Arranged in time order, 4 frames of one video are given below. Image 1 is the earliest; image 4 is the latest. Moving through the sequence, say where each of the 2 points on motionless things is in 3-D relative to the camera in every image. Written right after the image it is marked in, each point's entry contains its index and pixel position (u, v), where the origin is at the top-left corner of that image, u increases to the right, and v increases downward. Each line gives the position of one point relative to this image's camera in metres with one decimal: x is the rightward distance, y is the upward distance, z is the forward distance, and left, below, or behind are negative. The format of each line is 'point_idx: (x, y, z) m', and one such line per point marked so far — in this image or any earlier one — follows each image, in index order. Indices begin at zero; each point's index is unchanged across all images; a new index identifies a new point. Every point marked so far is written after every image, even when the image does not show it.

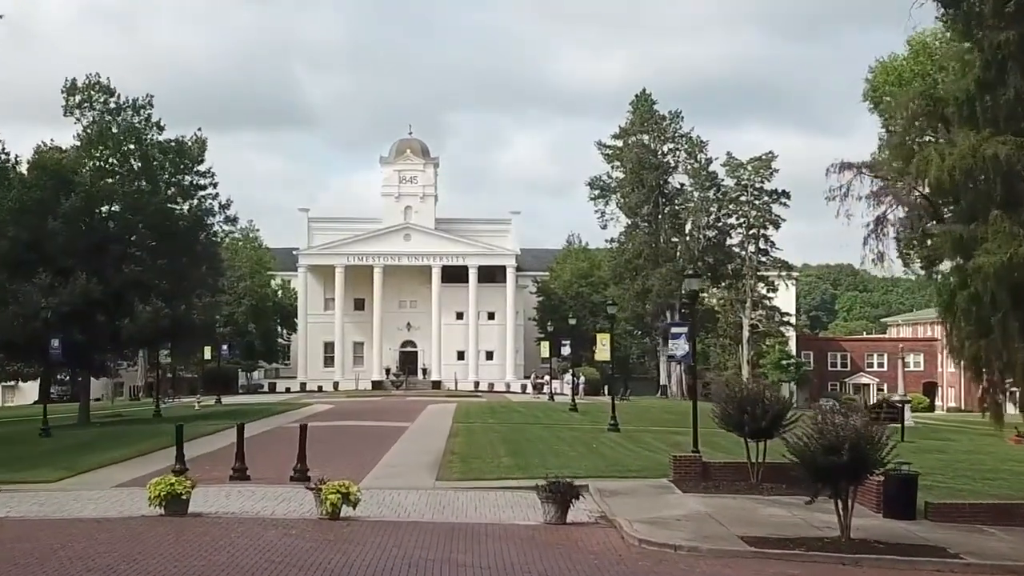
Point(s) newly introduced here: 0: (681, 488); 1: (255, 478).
0: (+2.9, -3.4, +18.9) m
1: (-4.7, -3.5, +19.9) m
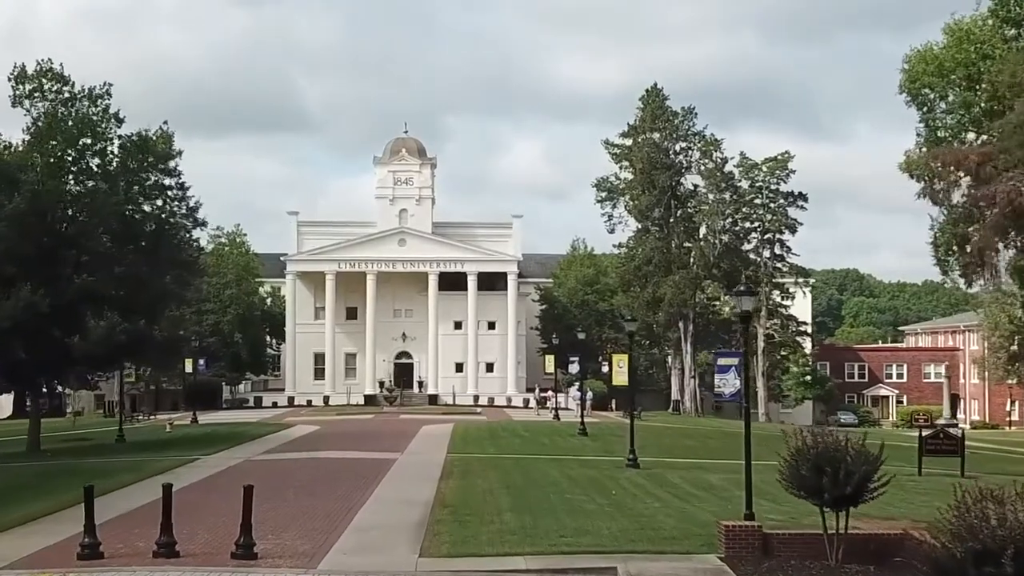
0: (+3.0, -3.7, +14.4) m
1: (-4.6, -3.8, +15.5) m
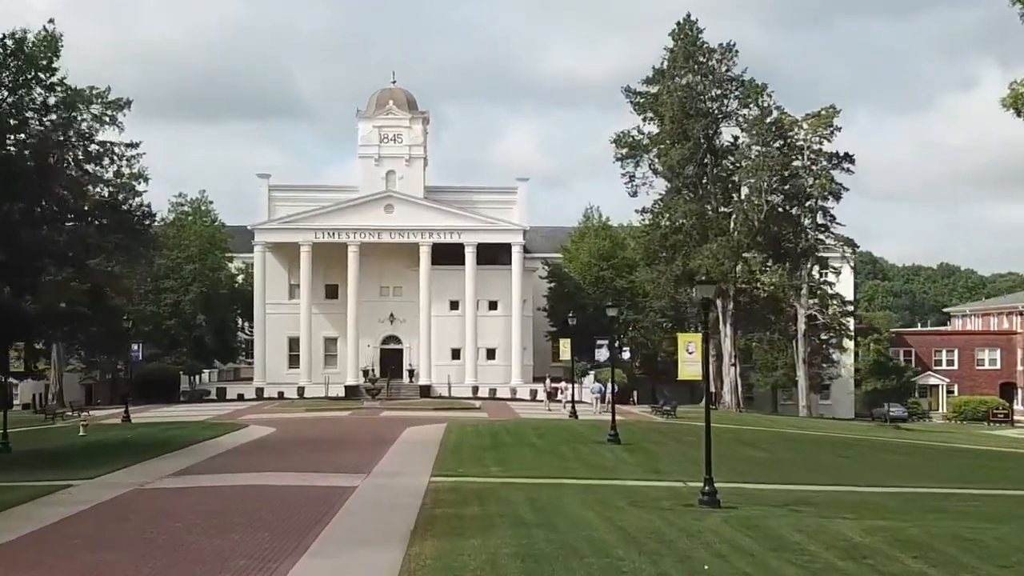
0: (+3.2, -3.0, +4.7) m
1: (-4.4, -3.0, +5.8) m
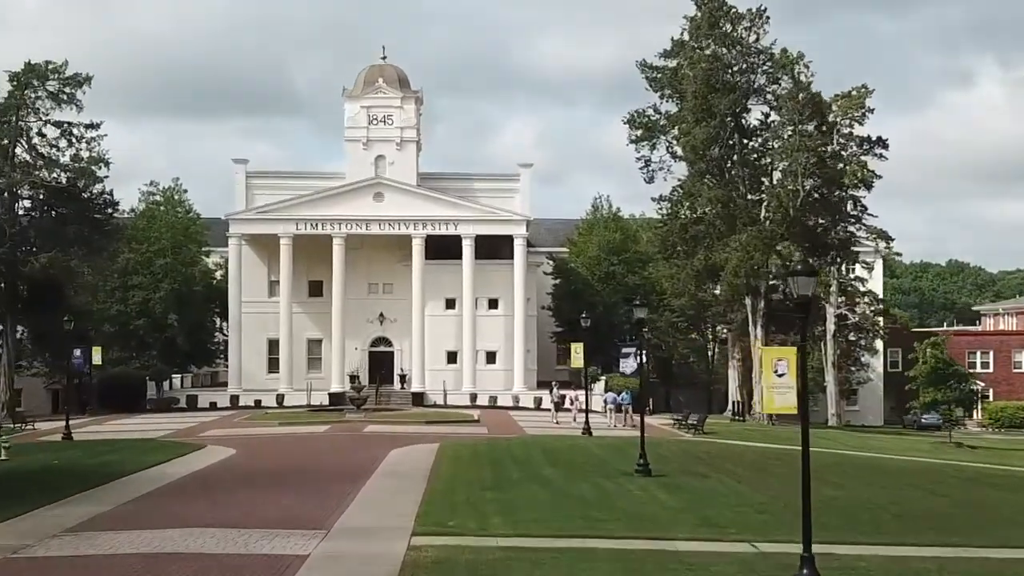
0: (+3.4, -2.9, -1.0) m
1: (-4.2, -2.9, +0.1) m
